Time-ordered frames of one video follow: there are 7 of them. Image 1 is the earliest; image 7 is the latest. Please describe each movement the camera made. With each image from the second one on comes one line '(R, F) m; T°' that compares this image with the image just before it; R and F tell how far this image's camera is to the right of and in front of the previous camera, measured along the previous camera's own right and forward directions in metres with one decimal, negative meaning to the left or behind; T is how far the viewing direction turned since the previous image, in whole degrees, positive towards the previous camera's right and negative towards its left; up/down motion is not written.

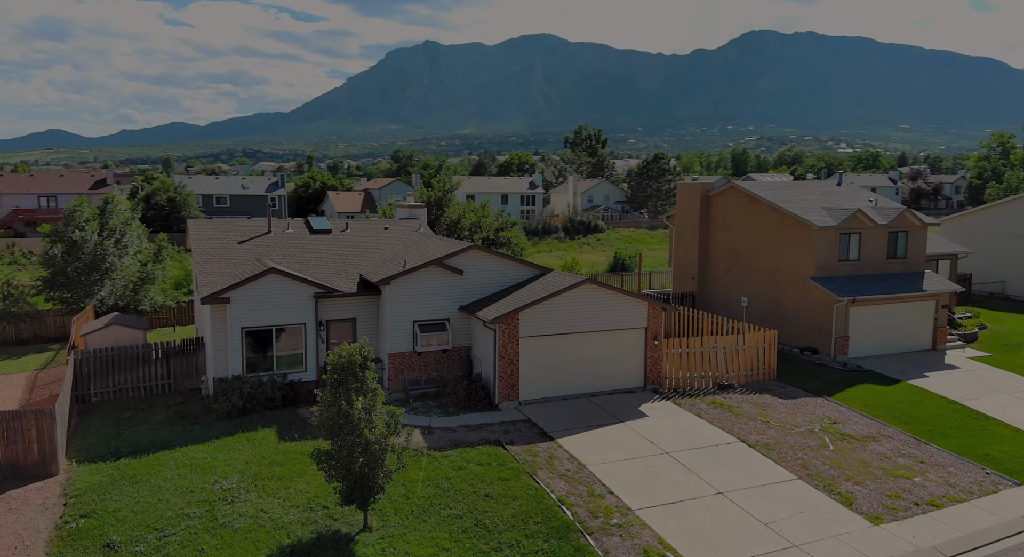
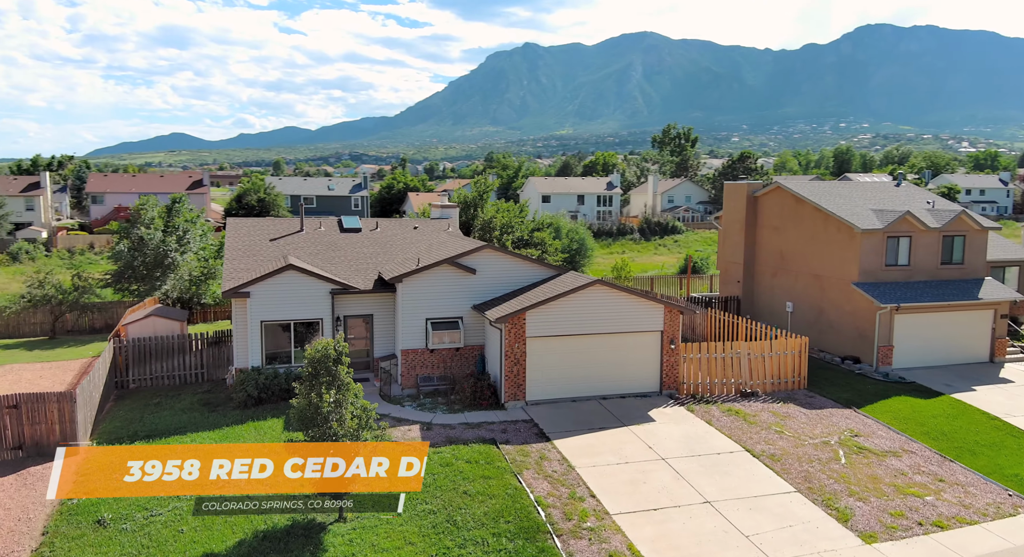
(+2.1, +0.1) m; -7°
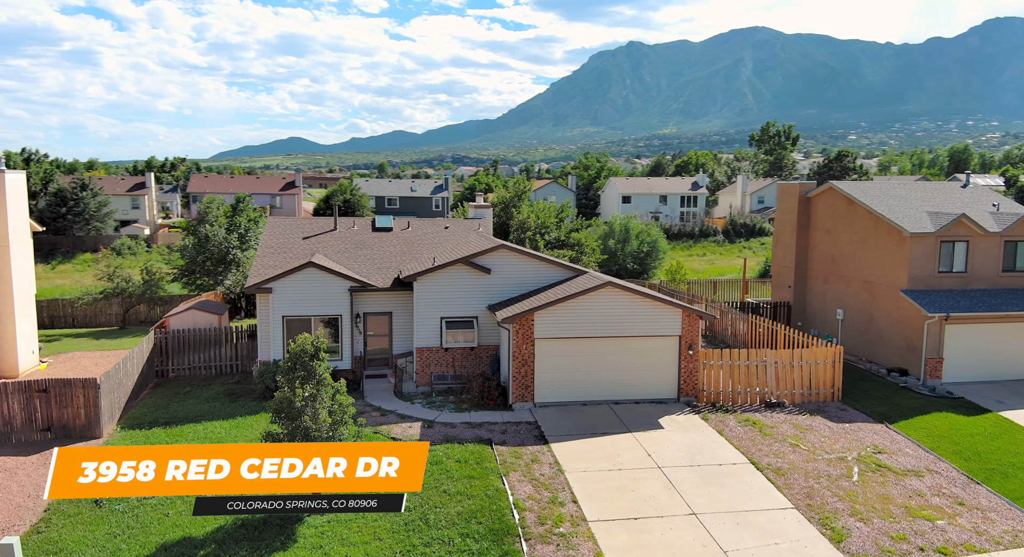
(+2.1, +0.3) m; -7°
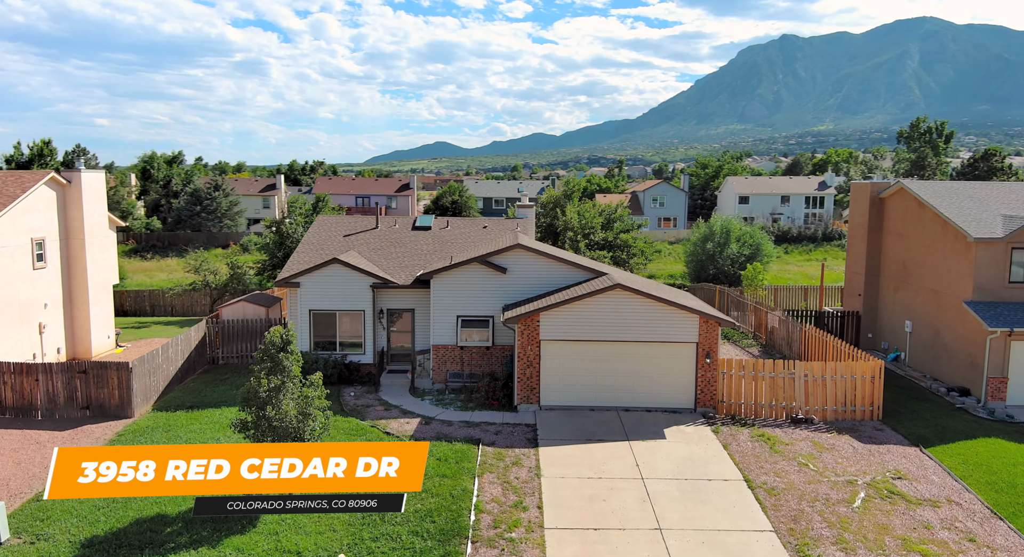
(+3.0, +0.5) m; -10°
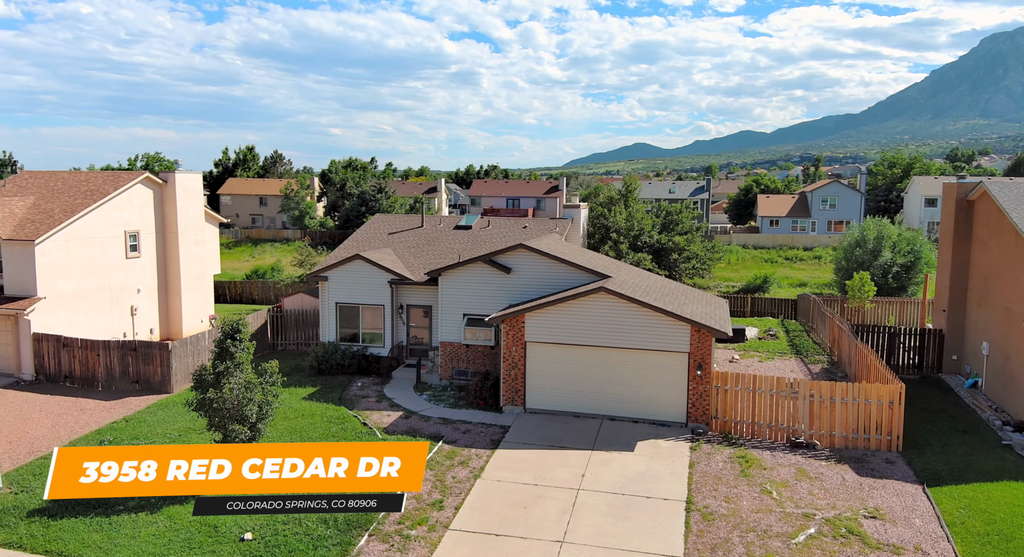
(+4.8, +0.7) m; -14°
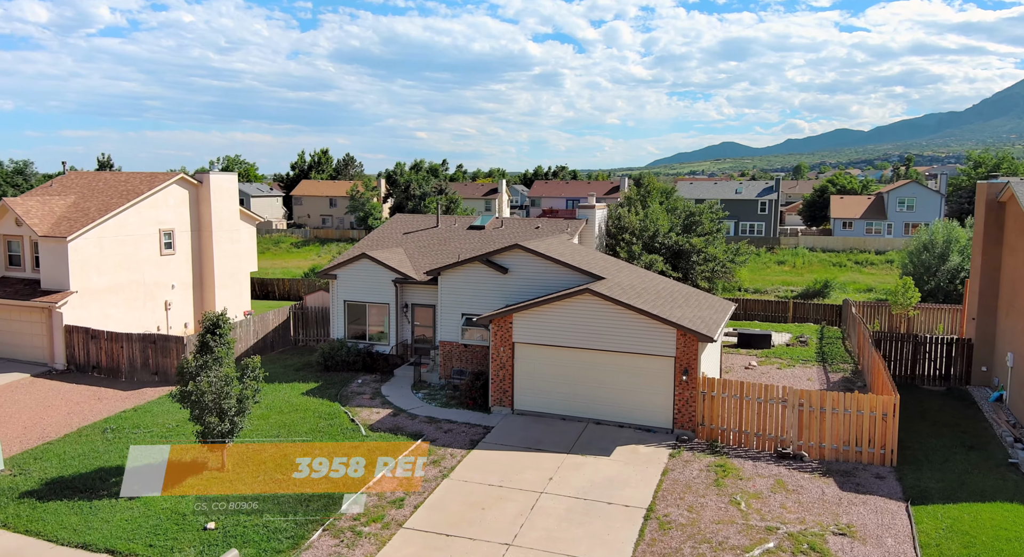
(+2.1, +0.2) m; -6°
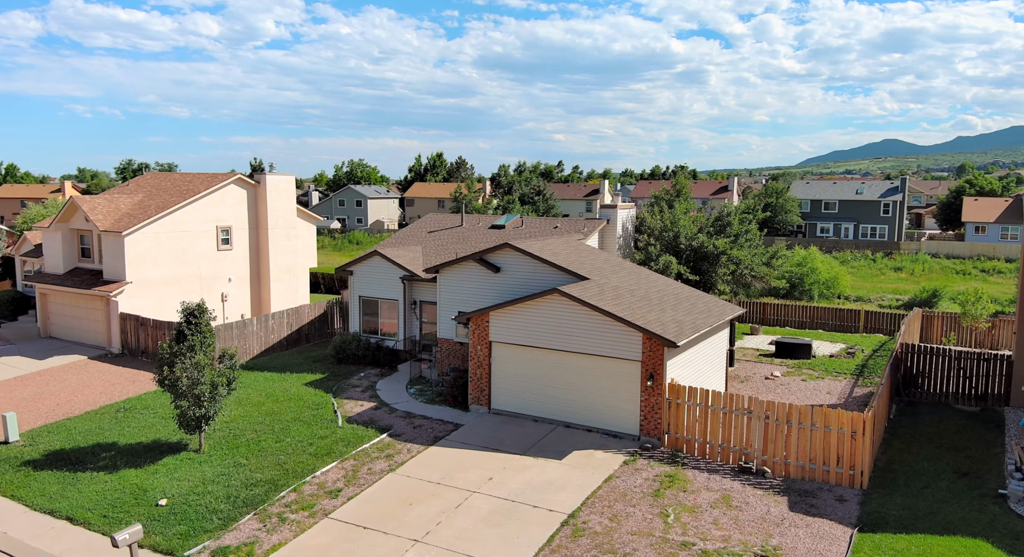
(+3.6, +0.3) m; -10°
